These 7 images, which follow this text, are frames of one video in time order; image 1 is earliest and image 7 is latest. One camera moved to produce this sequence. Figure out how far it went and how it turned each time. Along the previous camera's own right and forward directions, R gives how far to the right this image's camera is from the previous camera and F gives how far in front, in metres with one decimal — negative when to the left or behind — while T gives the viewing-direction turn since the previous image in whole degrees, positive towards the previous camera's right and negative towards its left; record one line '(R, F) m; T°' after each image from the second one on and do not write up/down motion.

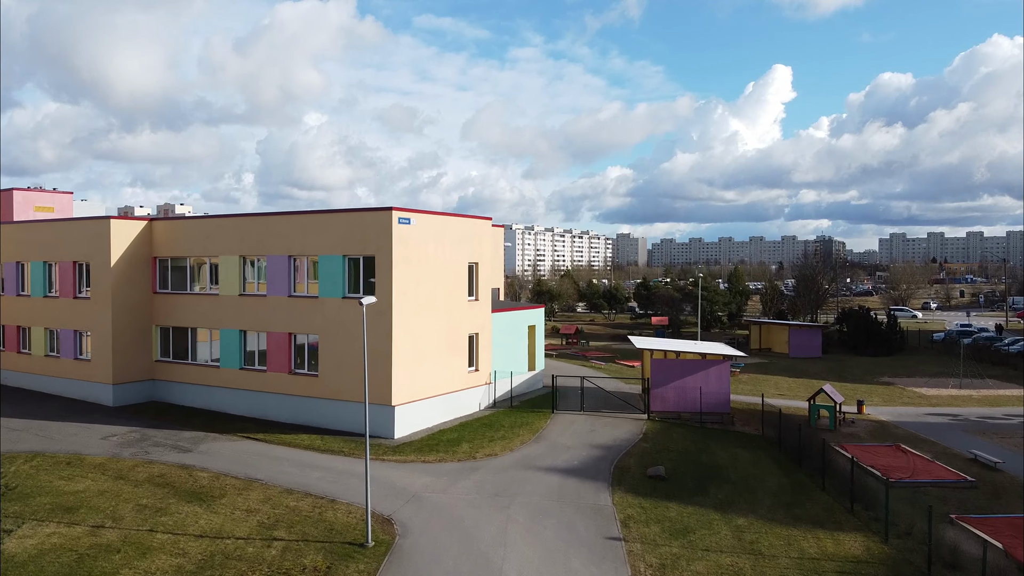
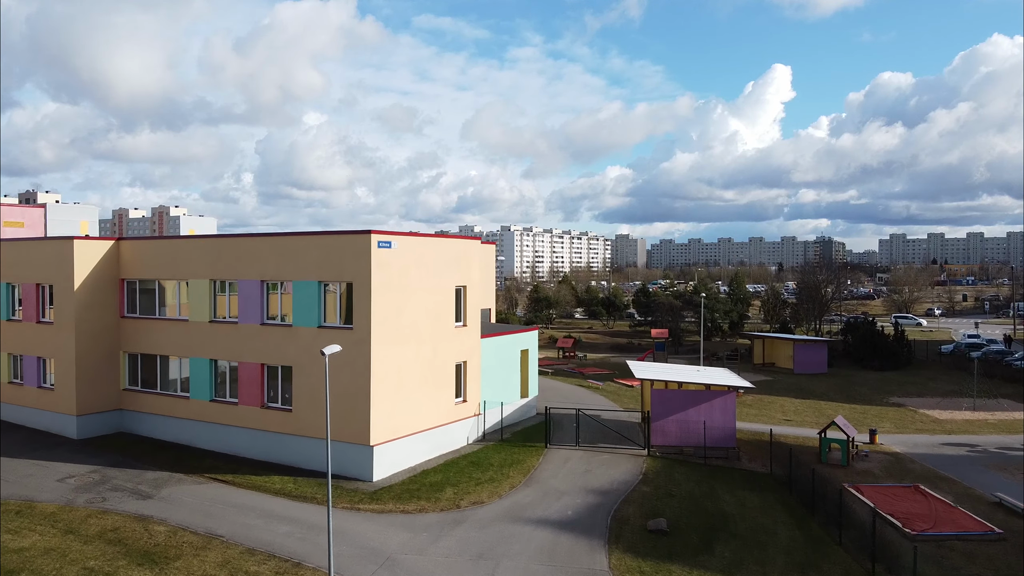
(+0.2, +1.1) m; 0°
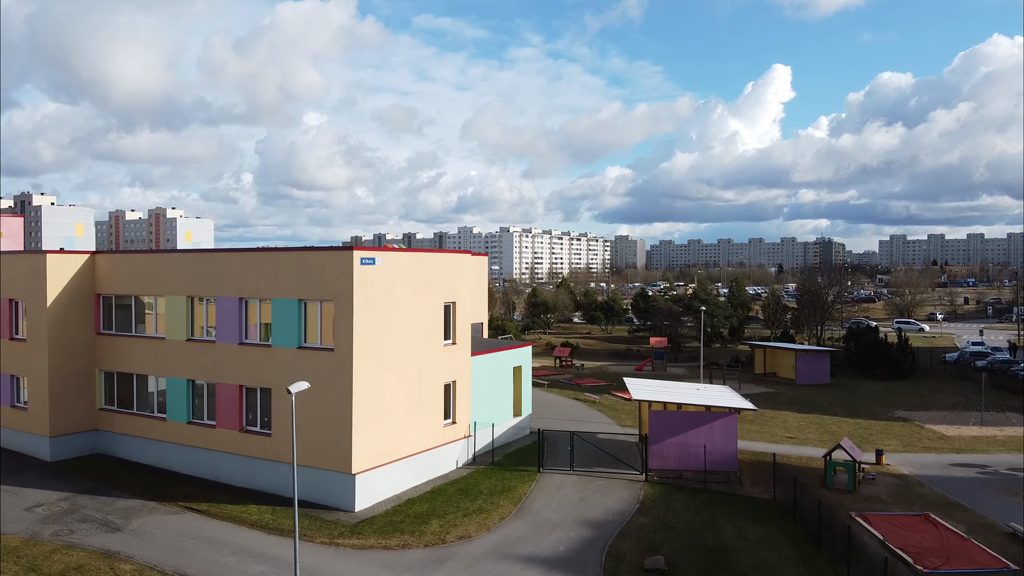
(+0.2, +0.7) m; 0°
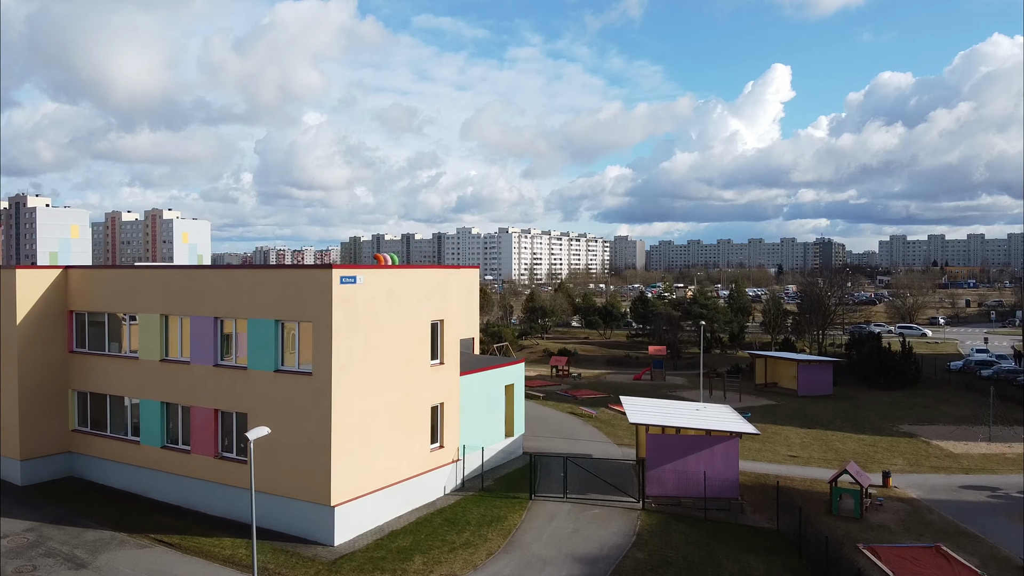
(+0.2, +0.7) m; 0°
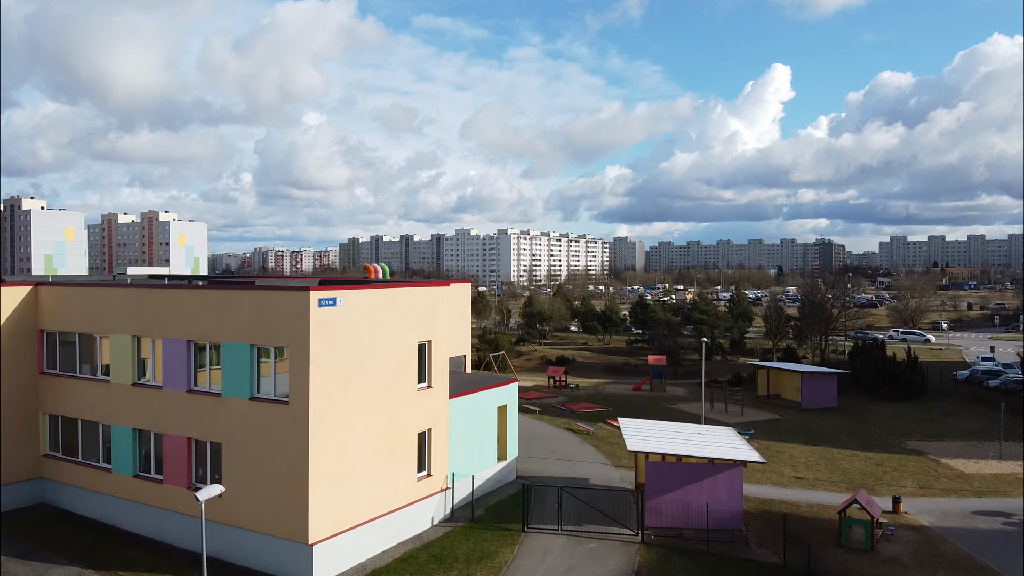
(+0.2, +0.7) m; 0°
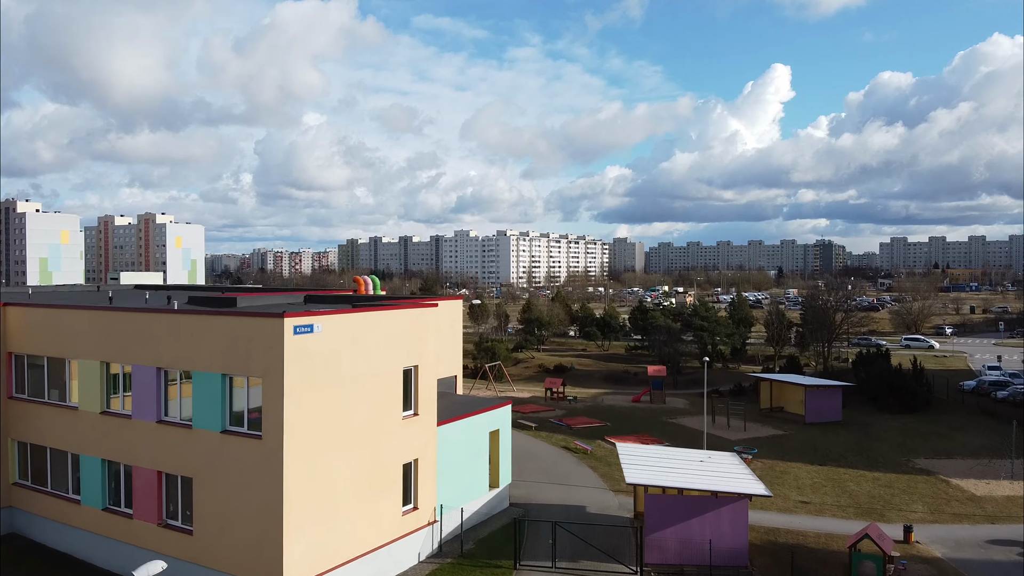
(+0.2, +0.7) m; 0°
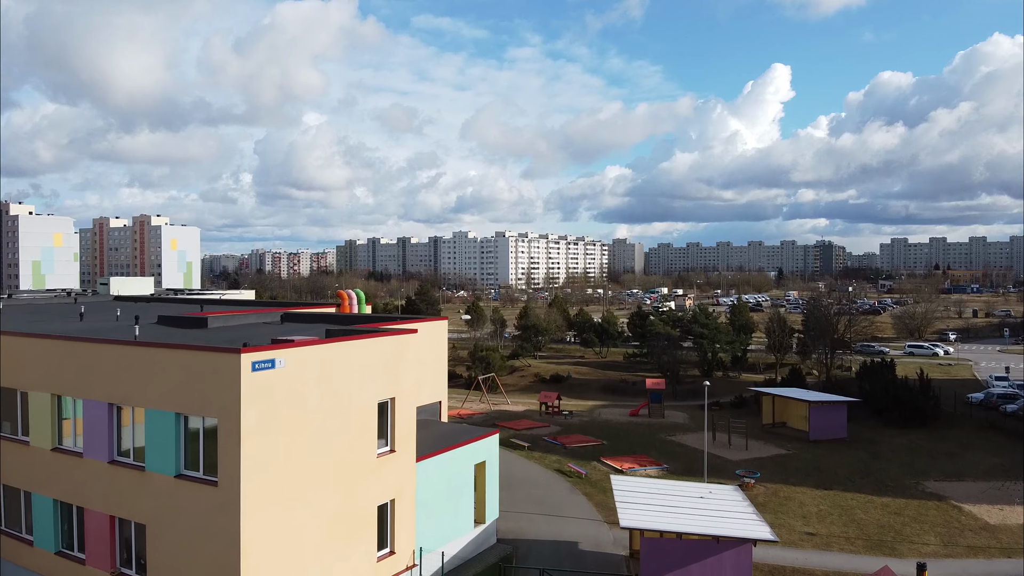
(+0.3, +0.9) m; 0°
